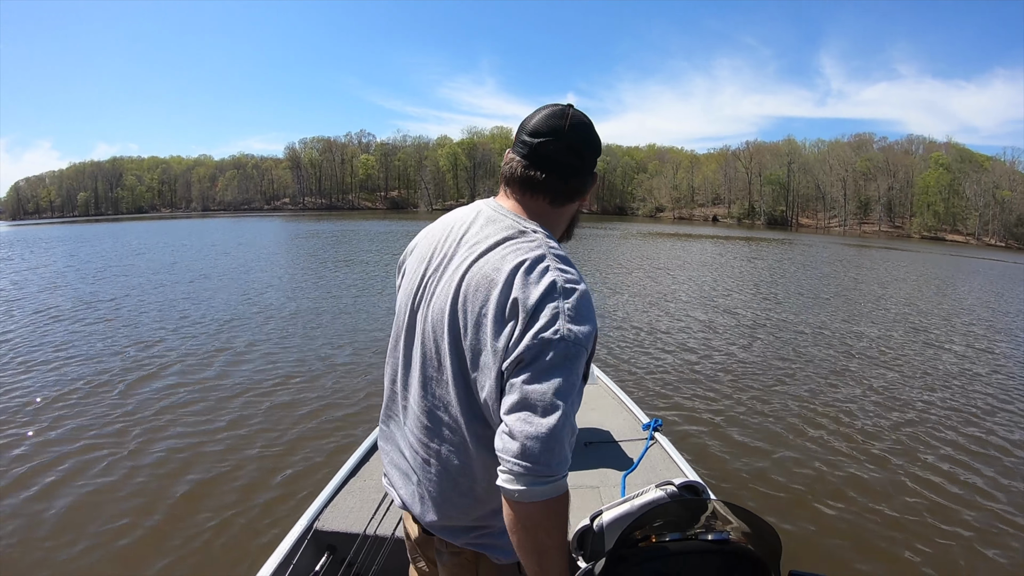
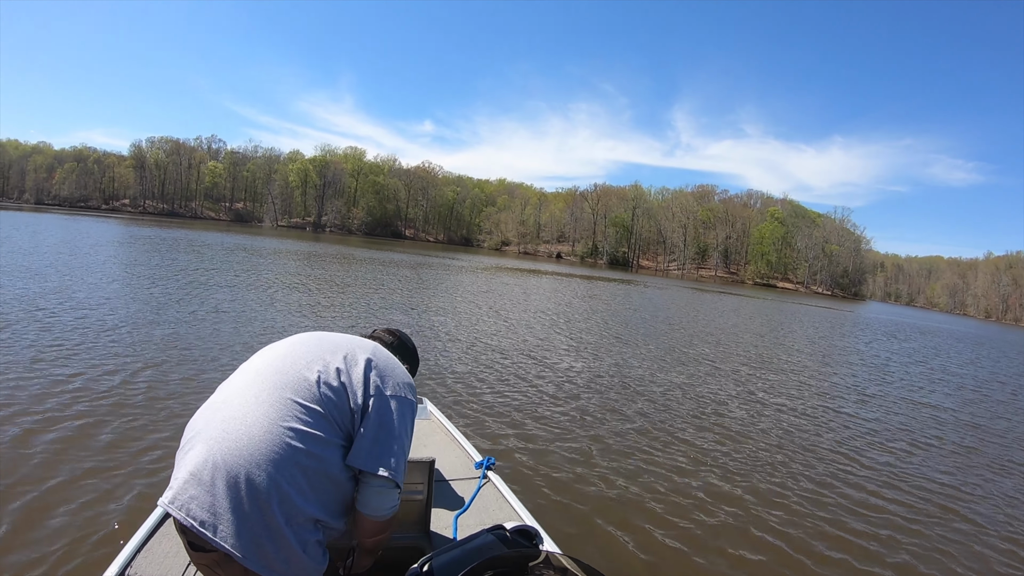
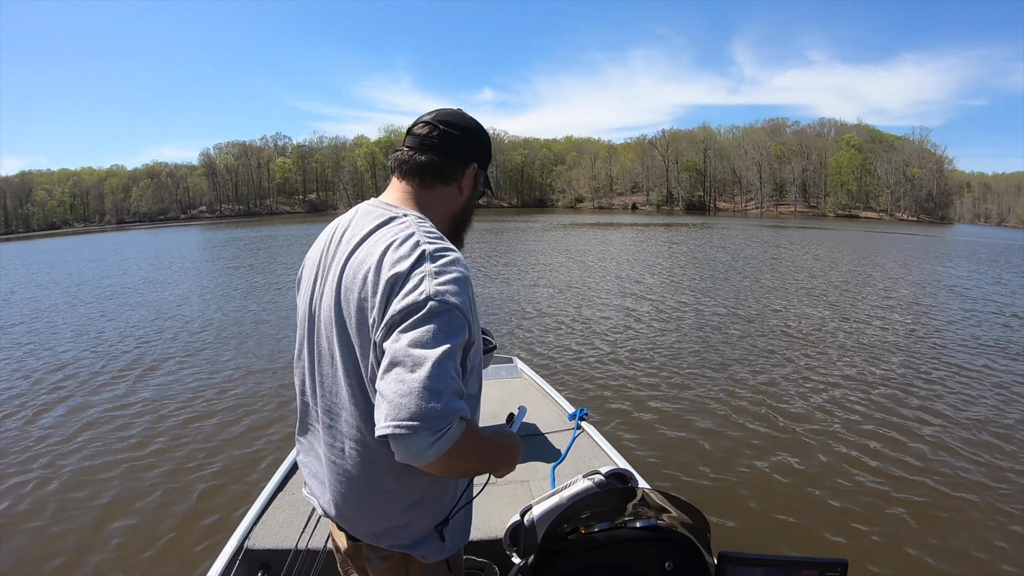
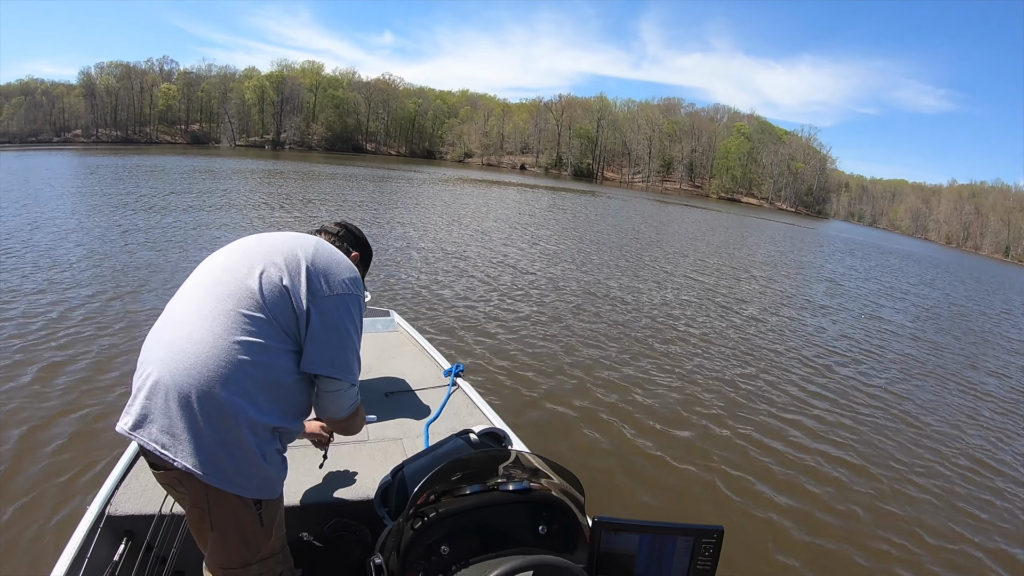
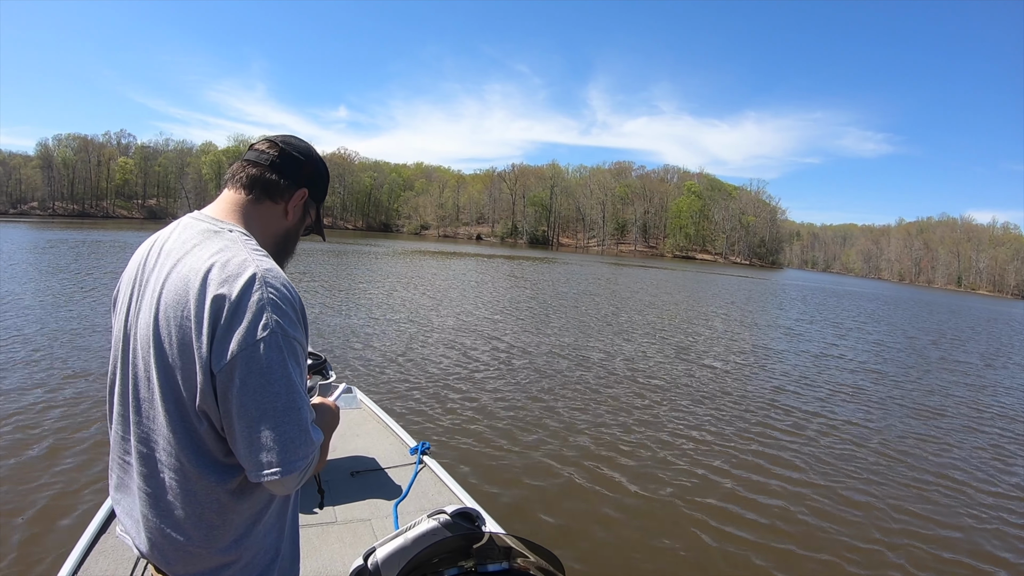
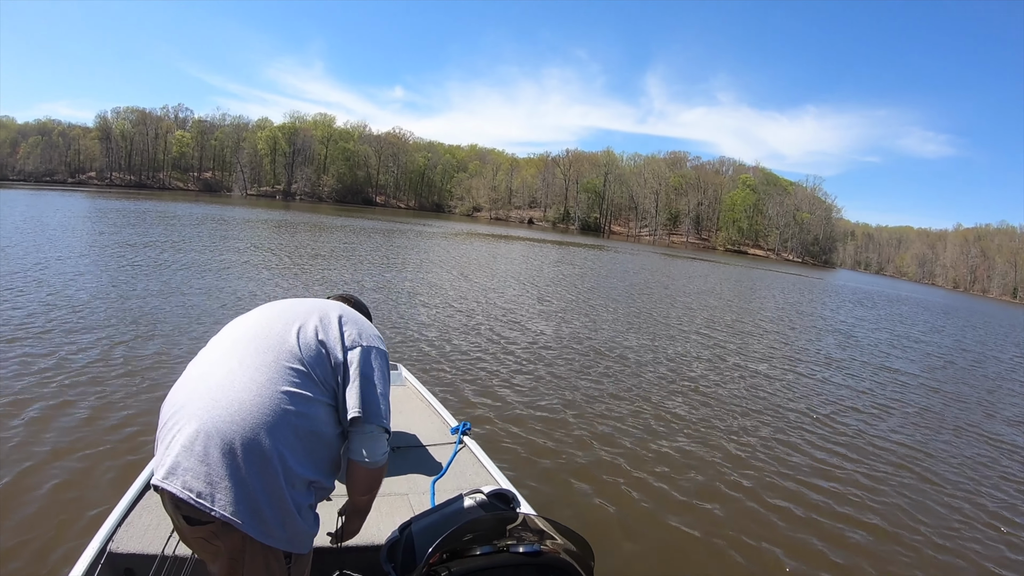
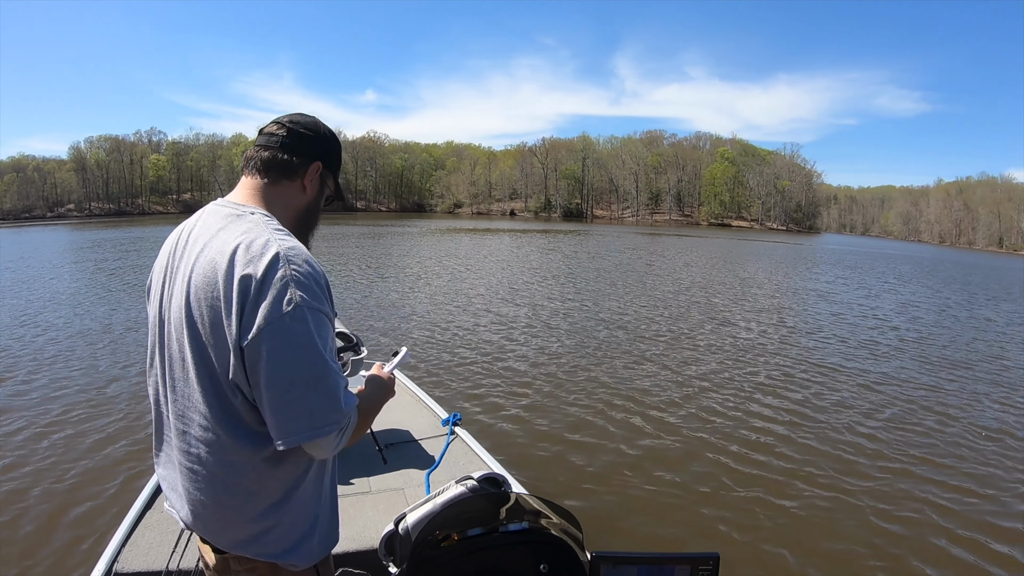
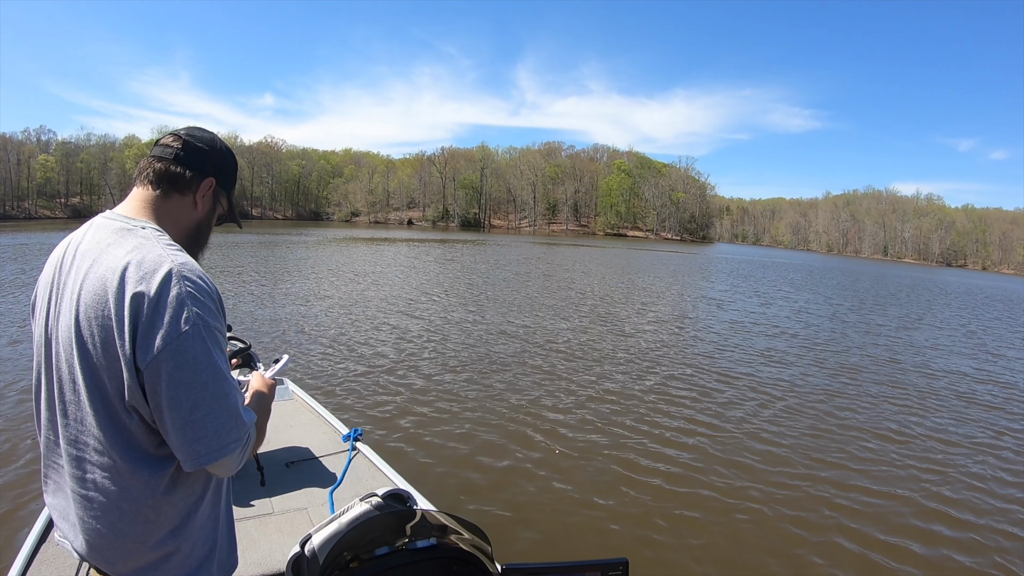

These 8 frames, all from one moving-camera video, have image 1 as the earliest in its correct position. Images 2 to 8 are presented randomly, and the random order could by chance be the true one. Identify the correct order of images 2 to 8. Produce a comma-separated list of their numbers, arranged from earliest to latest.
3, 7, 8, 5, 4, 6, 2
